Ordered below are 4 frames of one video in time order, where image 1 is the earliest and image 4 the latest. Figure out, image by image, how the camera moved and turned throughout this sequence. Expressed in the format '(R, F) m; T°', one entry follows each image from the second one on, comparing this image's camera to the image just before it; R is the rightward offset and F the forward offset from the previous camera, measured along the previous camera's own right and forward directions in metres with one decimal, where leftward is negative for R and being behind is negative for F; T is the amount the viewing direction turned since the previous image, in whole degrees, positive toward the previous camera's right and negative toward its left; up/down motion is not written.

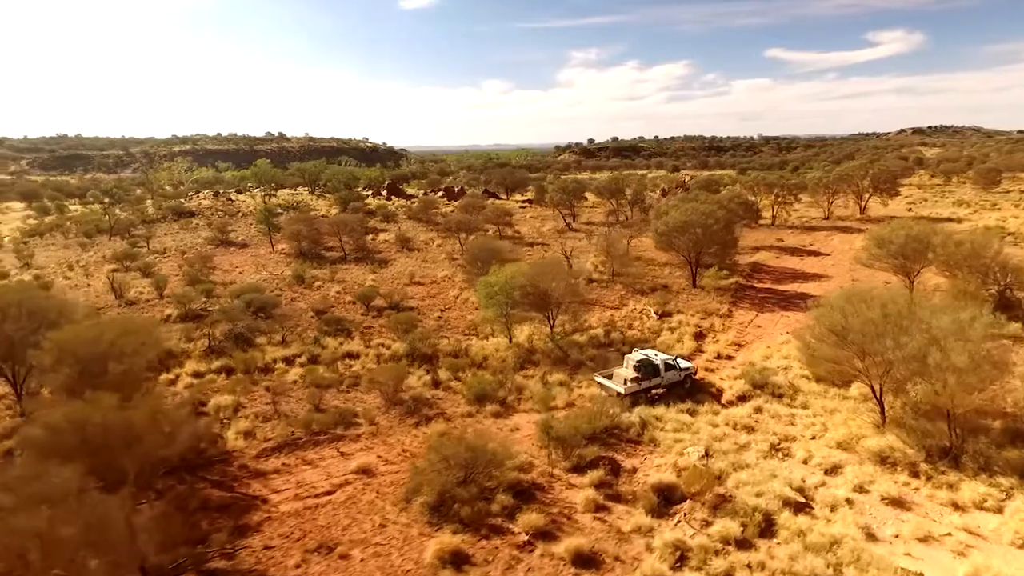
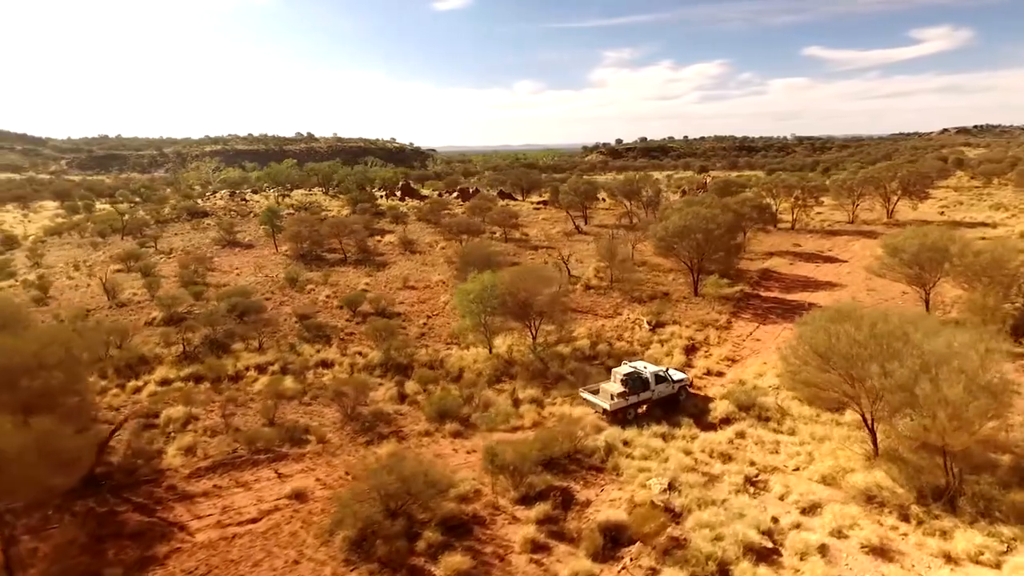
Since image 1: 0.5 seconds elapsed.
(+1.7, +1.2) m; -3°
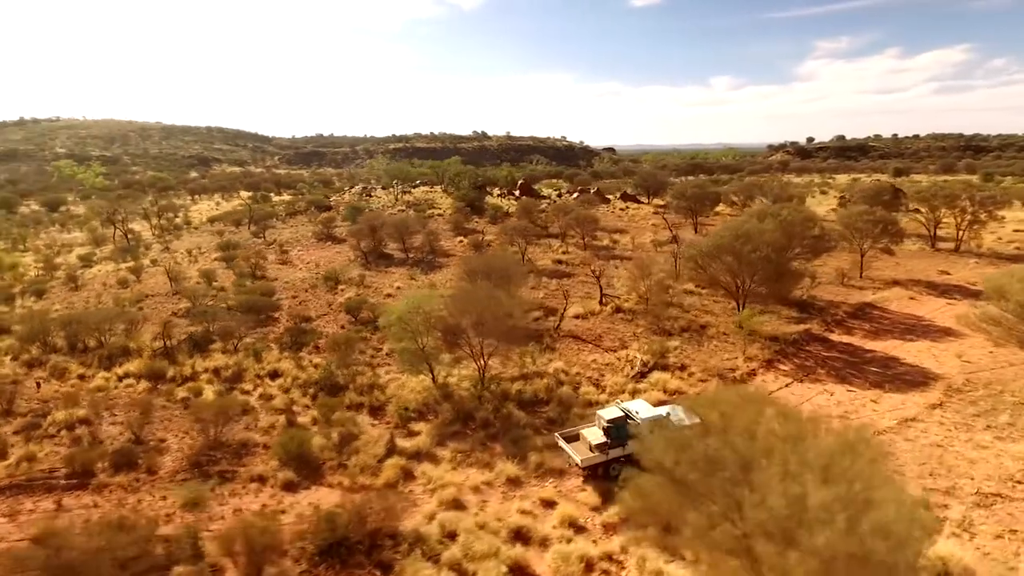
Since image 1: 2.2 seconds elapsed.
(+6.5, +4.3) m; -16°
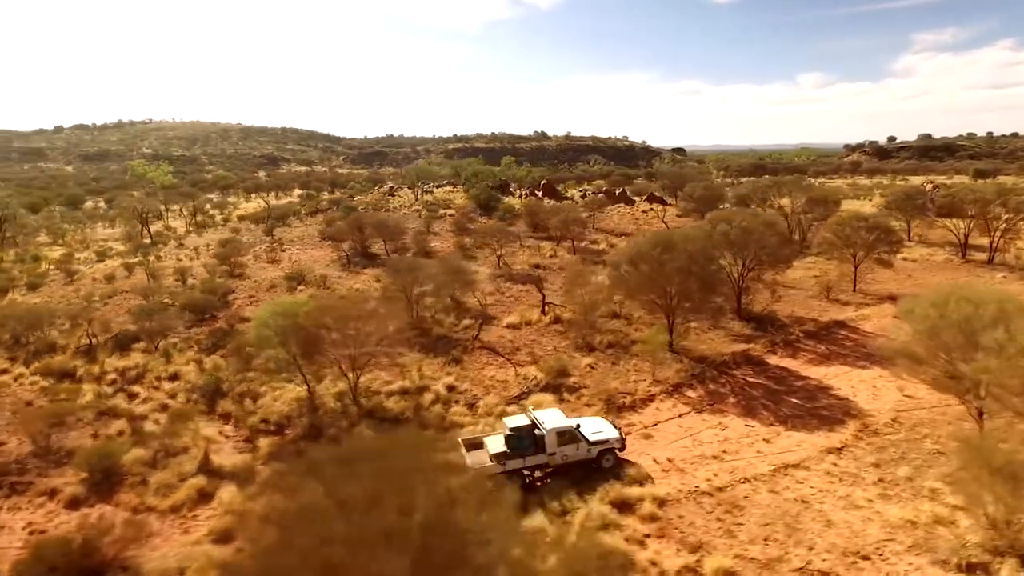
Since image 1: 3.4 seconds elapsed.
(+5.2, +1.7) m; -6°
